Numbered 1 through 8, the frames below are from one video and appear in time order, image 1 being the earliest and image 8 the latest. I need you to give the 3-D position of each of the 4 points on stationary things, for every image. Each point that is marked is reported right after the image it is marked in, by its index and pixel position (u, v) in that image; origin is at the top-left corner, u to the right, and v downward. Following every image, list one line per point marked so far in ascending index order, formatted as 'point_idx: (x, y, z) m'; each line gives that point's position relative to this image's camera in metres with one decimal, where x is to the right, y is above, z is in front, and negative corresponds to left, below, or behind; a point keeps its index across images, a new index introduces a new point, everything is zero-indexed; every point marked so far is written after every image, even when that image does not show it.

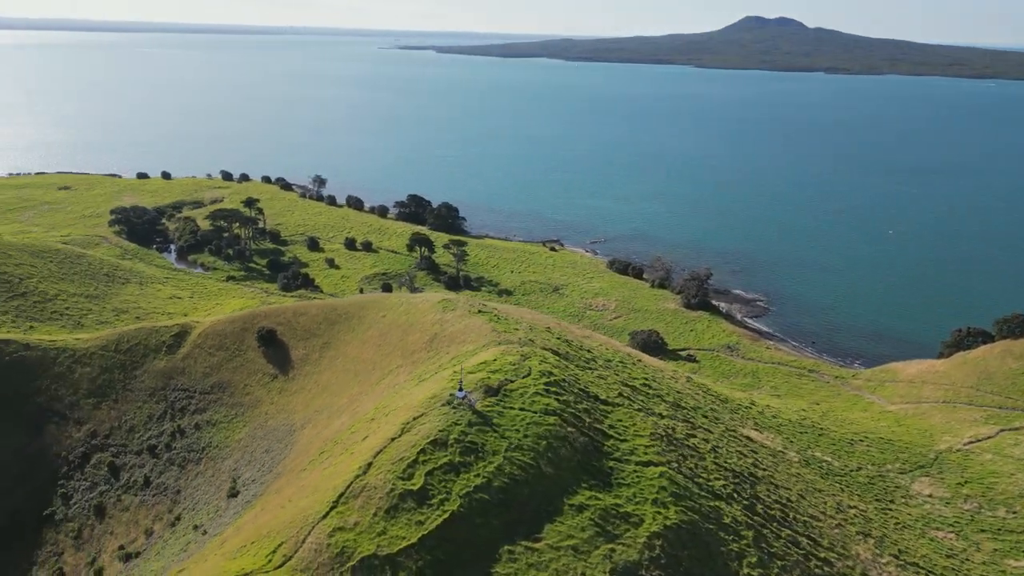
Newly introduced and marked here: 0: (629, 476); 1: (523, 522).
0: (+3.0, -4.8, +18.8) m
1: (+0.2, -5.2, +16.1) m
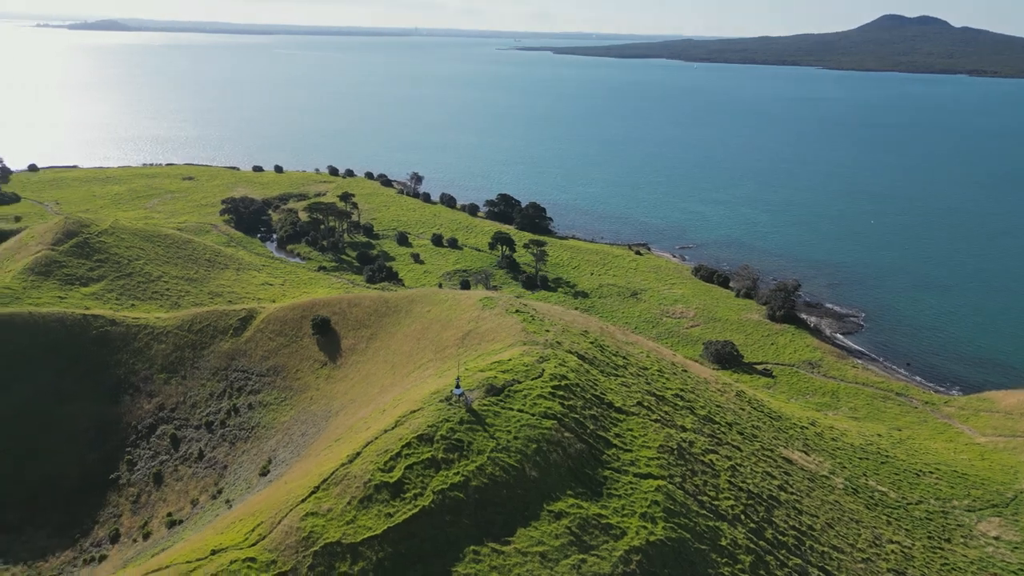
0: (+2.7, -5.0, +18.2) m
1: (-0.4, -5.2, +15.9) m
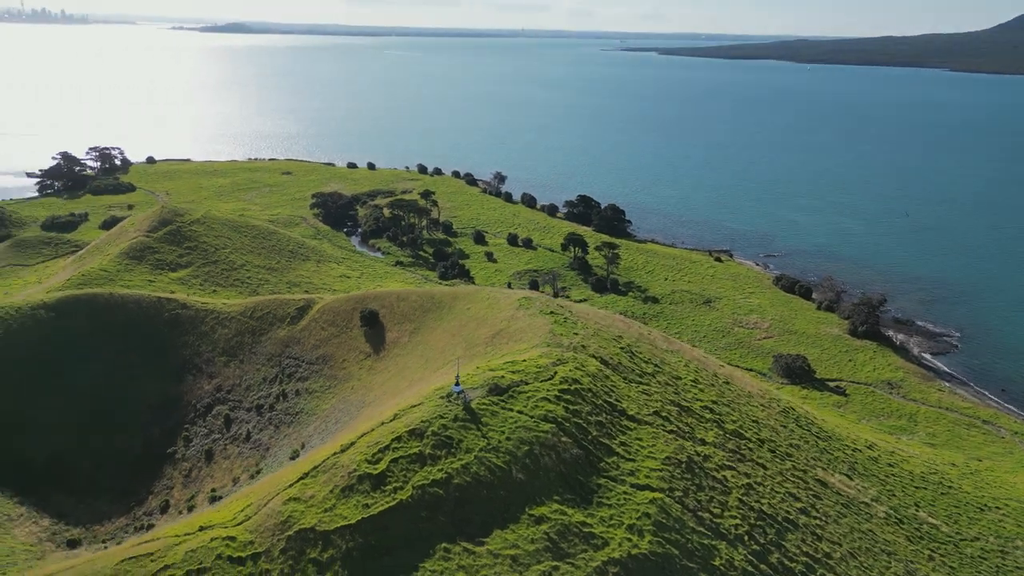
0: (+2.5, -5.1, +17.7) m
1: (-0.9, -5.1, +15.8) m
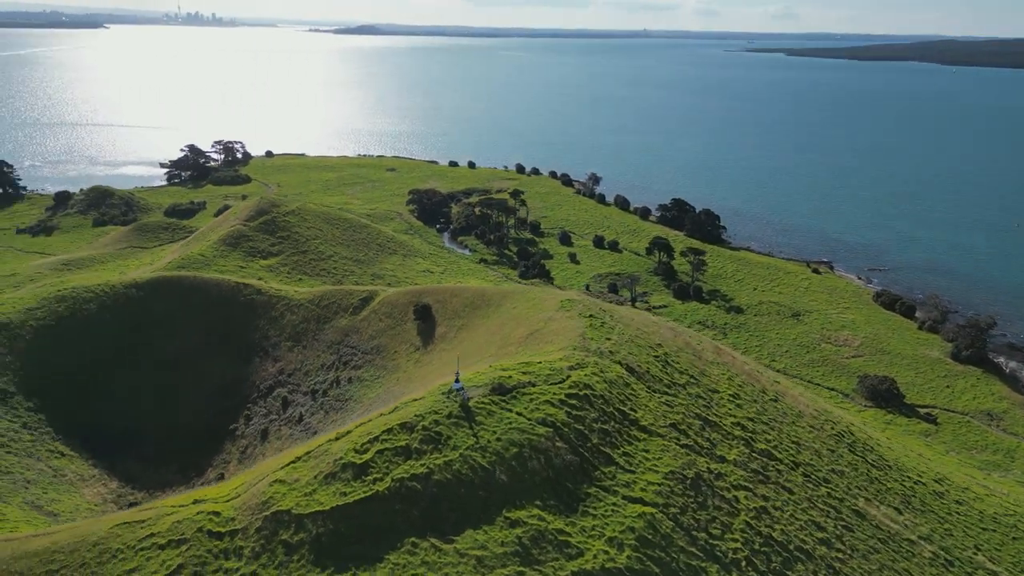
0: (+2.1, -5.2, +17.2) m
1: (-1.5, -5.1, +15.8) m
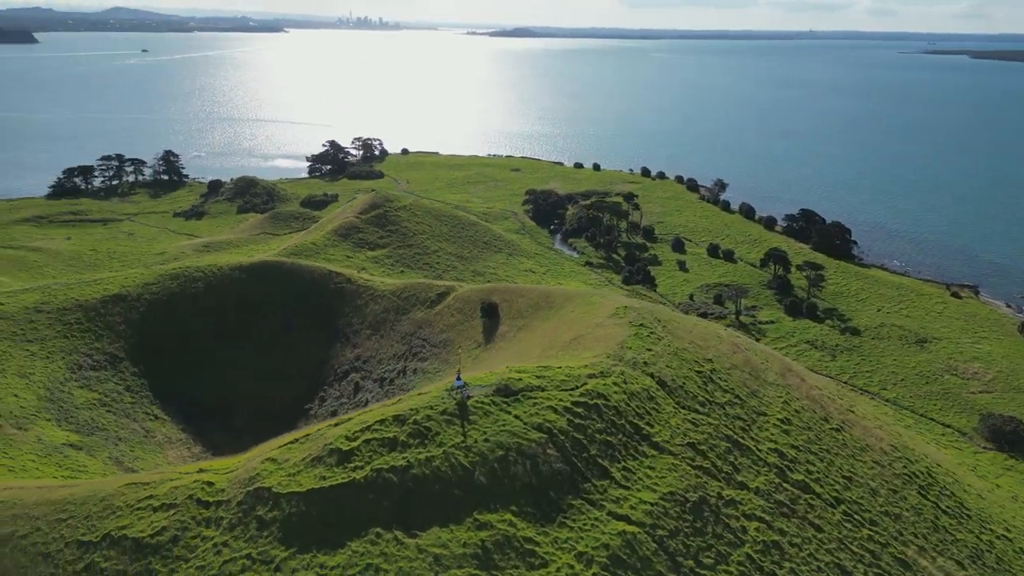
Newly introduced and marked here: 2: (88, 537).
0: (+1.6, -5.3, +16.6) m
1: (-2.2, -5.0, +15.9) m
2: (-9.3, -5.4, +15.8) m
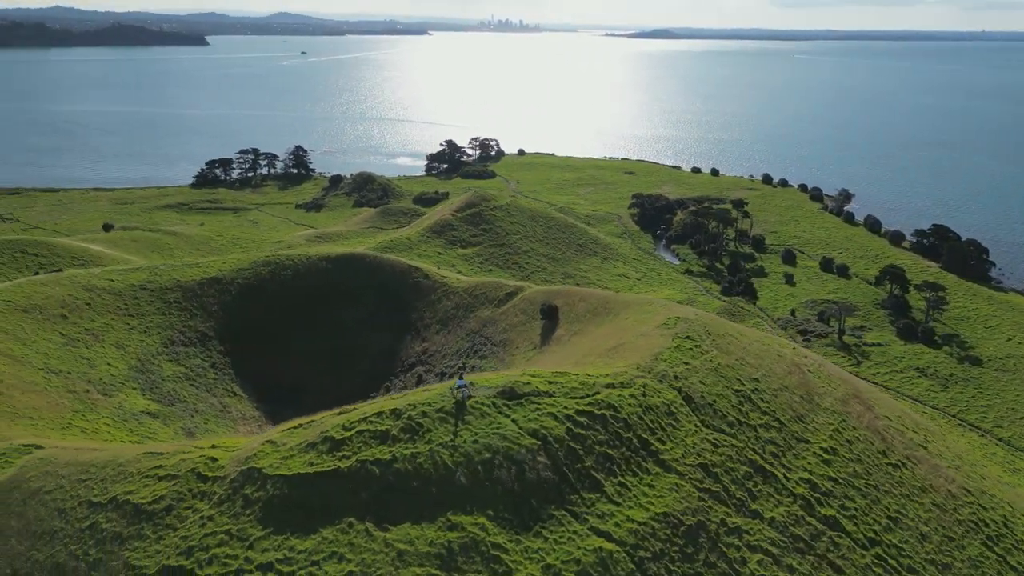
0: (+1.1, -5.4, +16.1) m
1: (-2.8, -4.9, +16.1) m
2: (-9.8, -5.0, +17.2) m
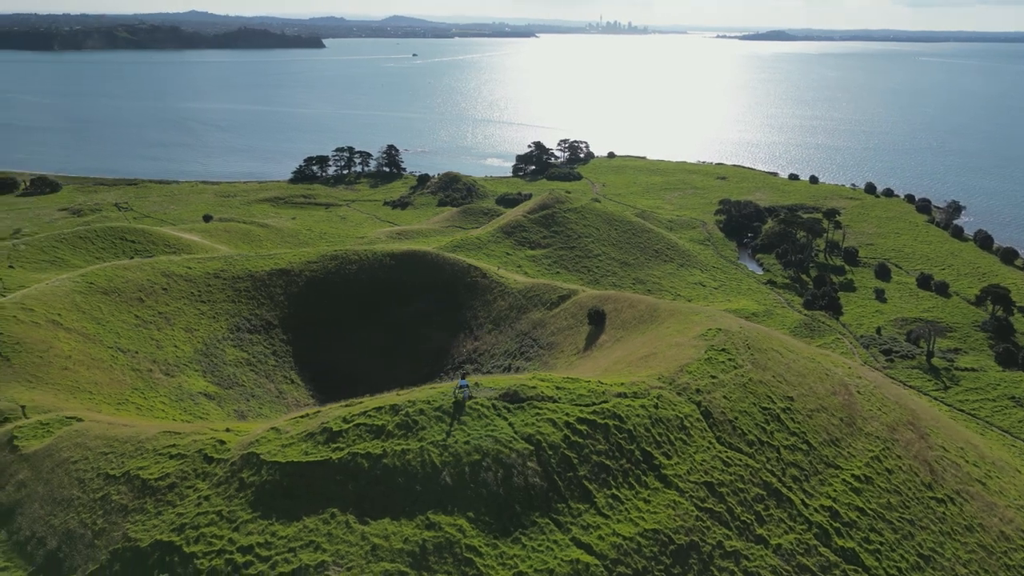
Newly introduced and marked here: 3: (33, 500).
0: (+0.6, -5.5, +15.9) m
1: (-3.2, -4.8, +16.3) m
2: (-10.0, -4.6, +18.3) m
3: (-11.8, -5.2, +17.9) m
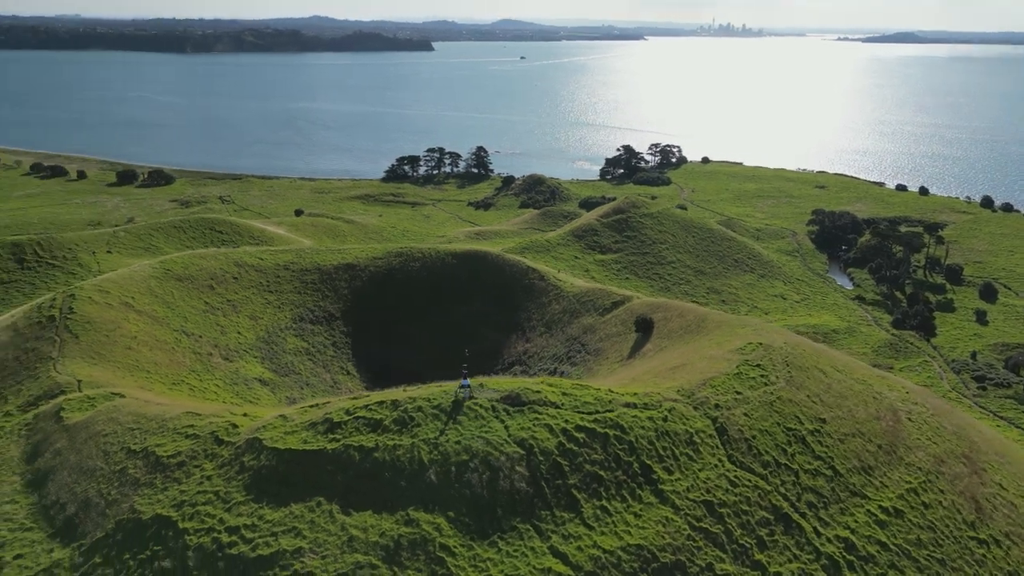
0: (+0.1, -5.6, +15.7) m
1: (-3.6, -4.7, +16.6) m
2: (-10.1, -4.2, +19.4) m
3: (-11.9, -4.8, +19.4) m
